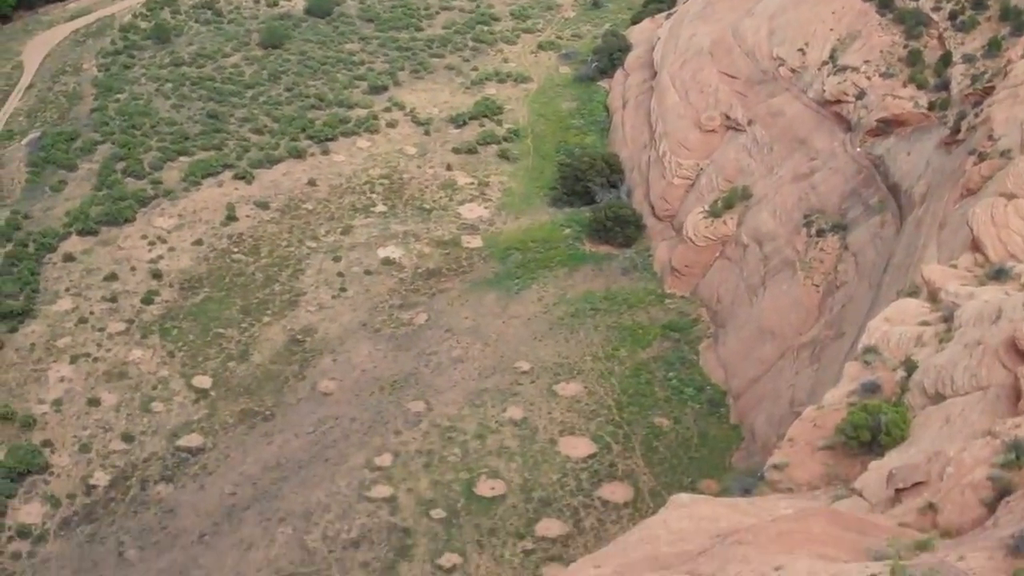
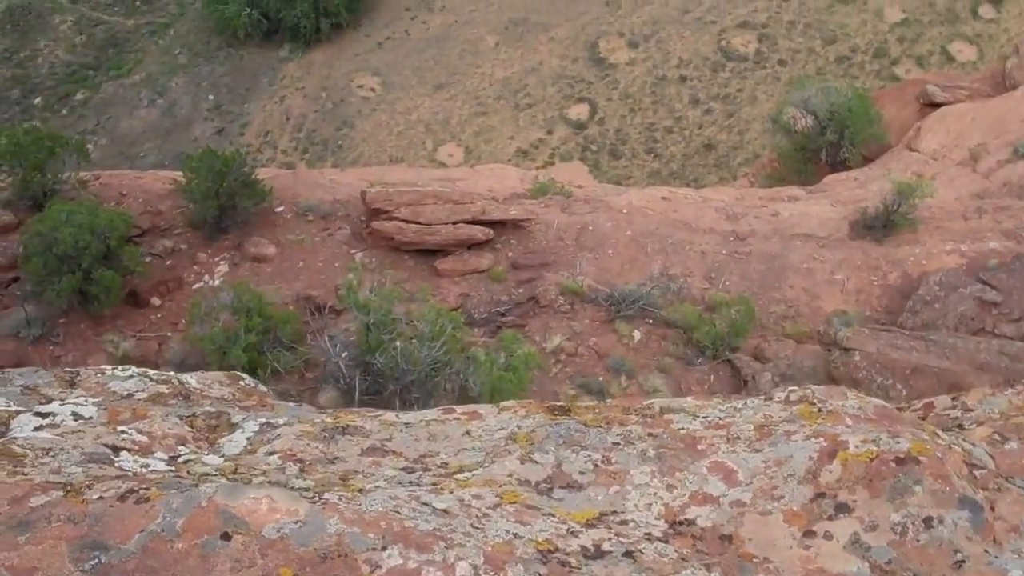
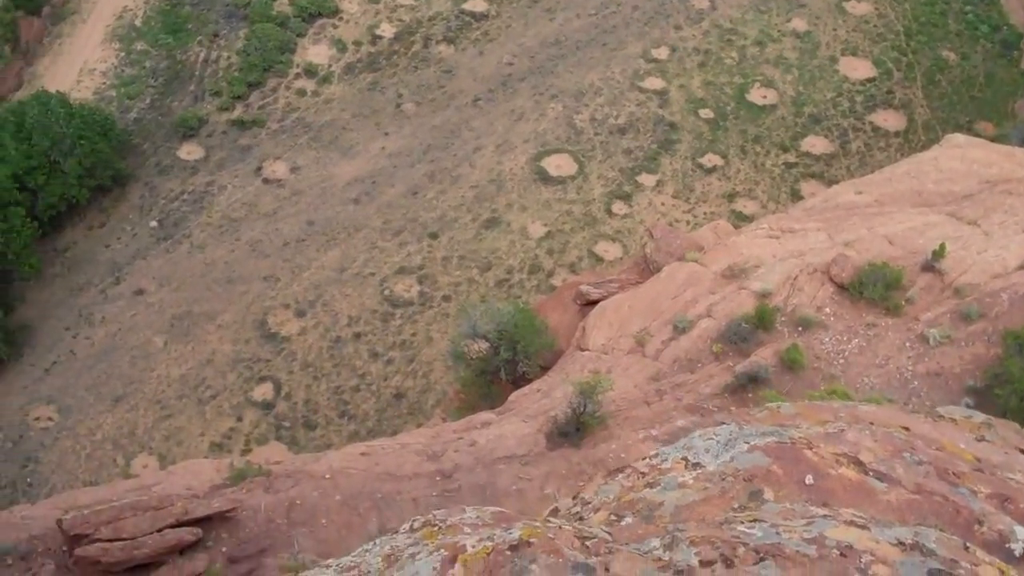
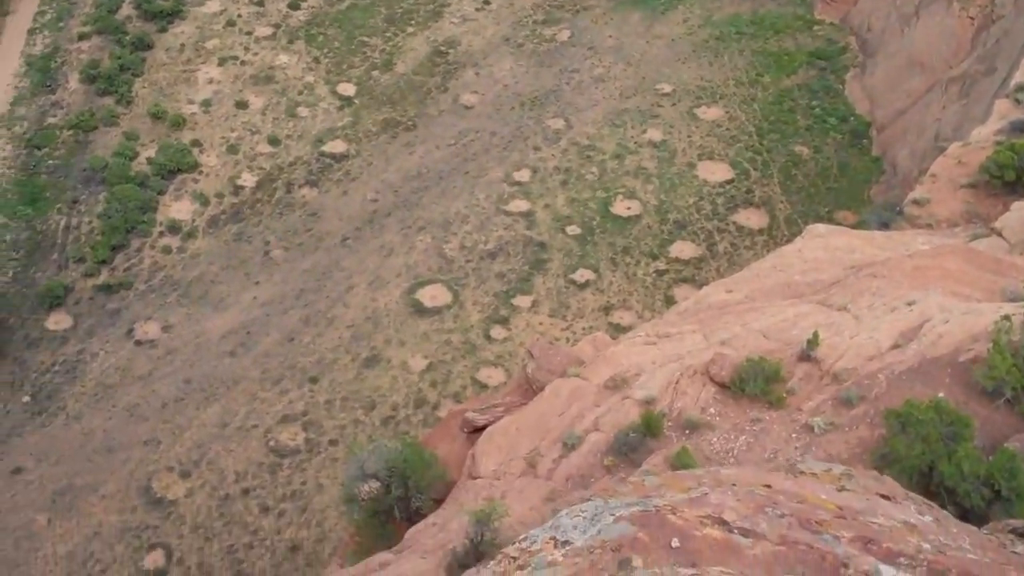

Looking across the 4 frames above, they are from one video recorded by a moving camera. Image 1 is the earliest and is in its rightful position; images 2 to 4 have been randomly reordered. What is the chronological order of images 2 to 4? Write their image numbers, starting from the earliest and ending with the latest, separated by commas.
4, 3, 2
